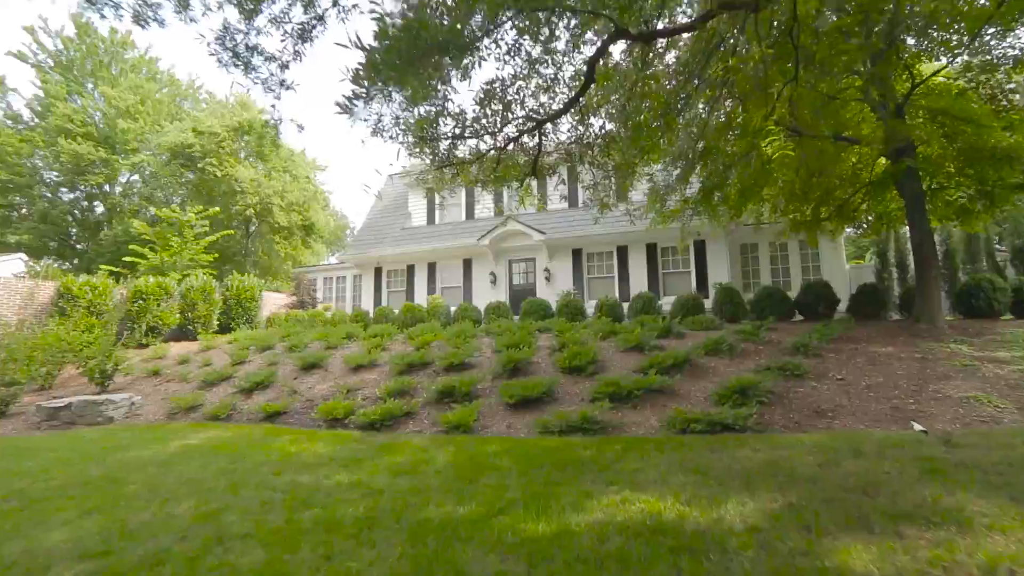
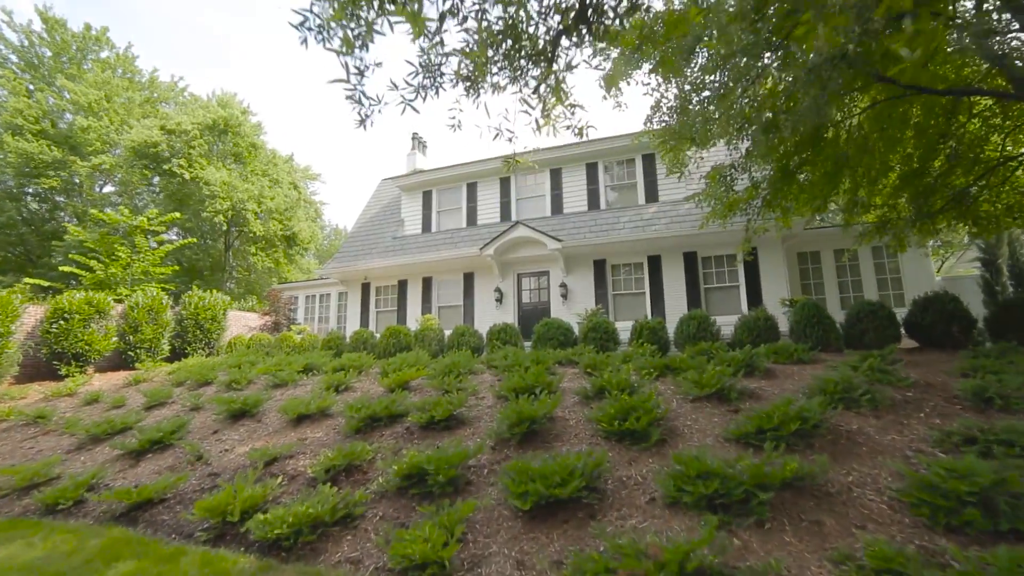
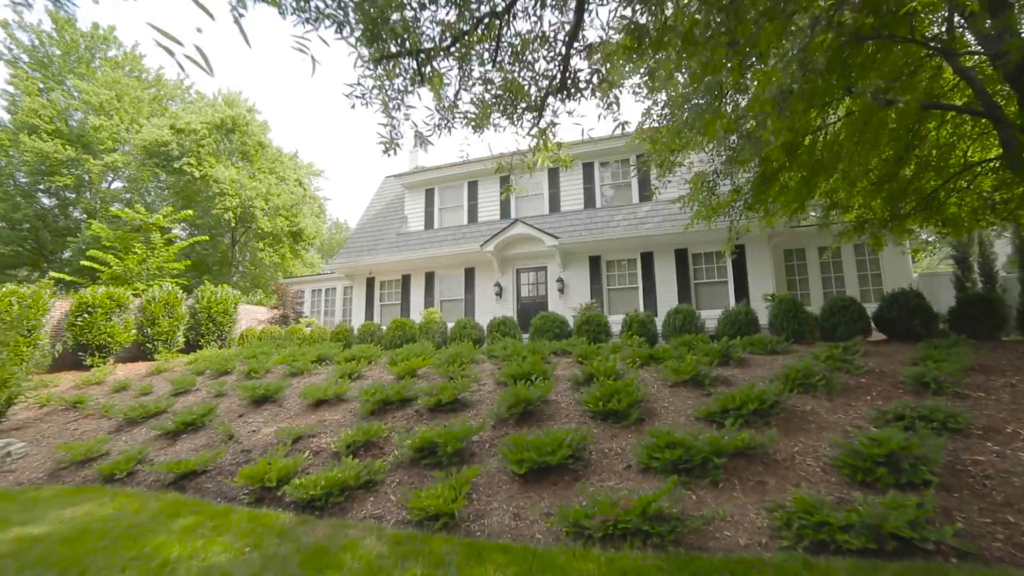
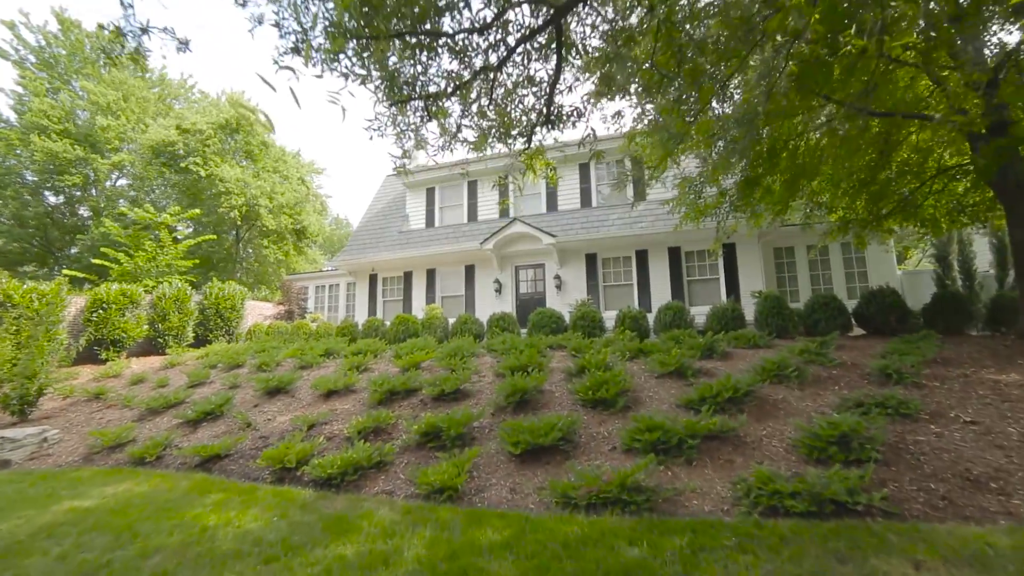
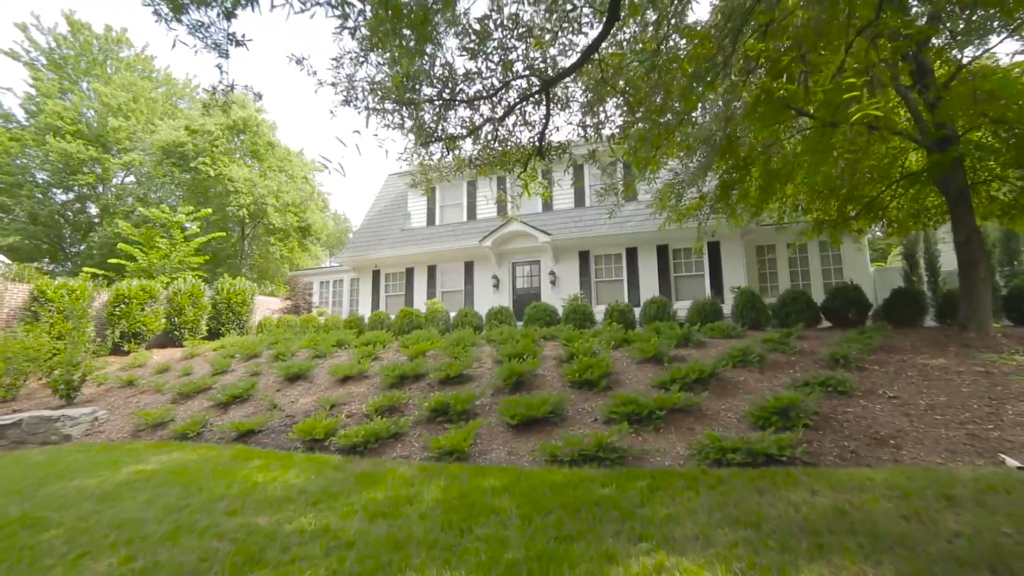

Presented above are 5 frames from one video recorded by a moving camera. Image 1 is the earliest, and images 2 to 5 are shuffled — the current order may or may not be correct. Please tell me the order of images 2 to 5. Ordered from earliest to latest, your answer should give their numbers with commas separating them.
5, 4, 3, 2
